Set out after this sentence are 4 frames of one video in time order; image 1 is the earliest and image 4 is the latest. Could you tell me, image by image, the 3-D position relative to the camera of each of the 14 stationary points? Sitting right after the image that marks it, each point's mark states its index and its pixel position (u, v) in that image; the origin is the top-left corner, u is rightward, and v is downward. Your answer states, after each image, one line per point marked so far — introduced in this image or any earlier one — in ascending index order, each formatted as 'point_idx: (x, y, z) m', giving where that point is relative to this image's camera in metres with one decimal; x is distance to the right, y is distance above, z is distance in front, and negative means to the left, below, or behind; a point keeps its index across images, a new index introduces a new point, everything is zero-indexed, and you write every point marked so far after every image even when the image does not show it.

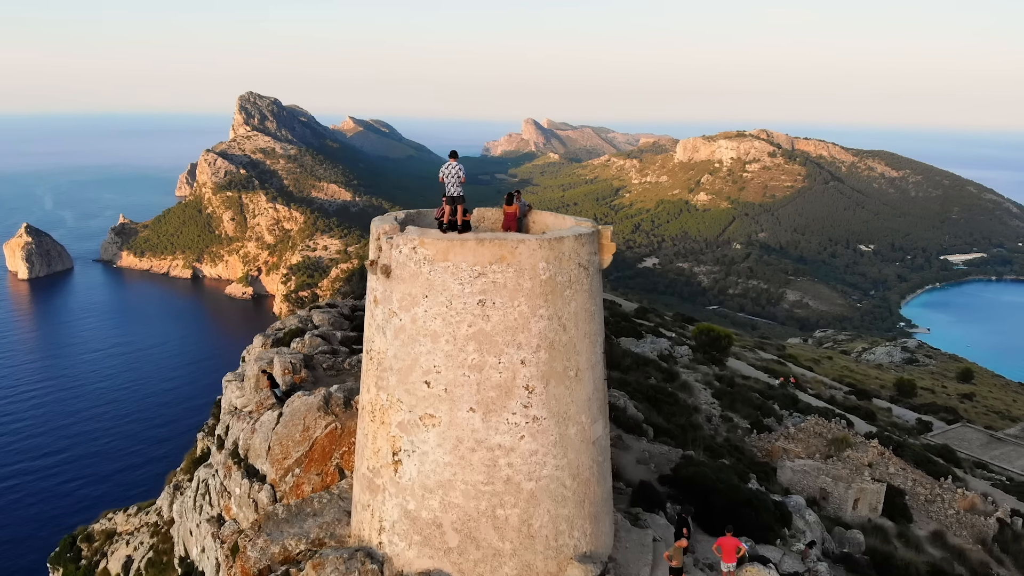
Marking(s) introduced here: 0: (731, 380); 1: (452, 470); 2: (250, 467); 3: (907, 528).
0: (+7.2, -3.1, +19.7) m
1: (-0.6, -1.6, +6.2) m
2: (-3.6, -2.6, +8.6) m
3: (+8.3, -4.9, +12.0) m
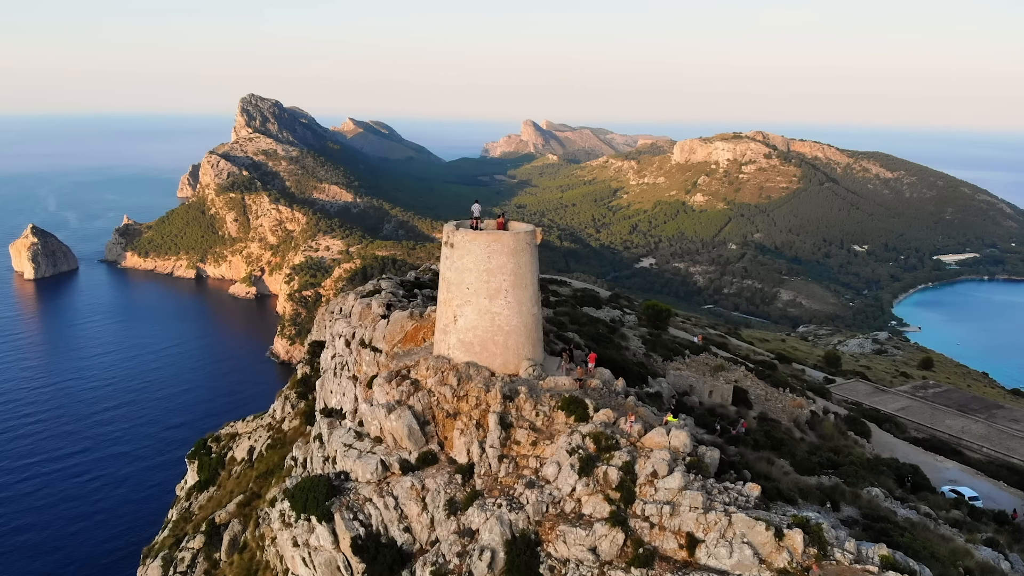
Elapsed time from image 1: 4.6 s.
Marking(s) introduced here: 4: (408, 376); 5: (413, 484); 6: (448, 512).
0: (+6.9, -2.3, +27.9) m
1: (-0.8, -0.8, +14.4) m
2: (-3.9, -1.8, +16.9) m
3: (+8.0, -4.1, +20.2) m
4: (-2.6, -2.2, +15.2) m
5: (-2.2, -4.3, +13.6) m
6: (-1.4, -4.8, +13.0) m
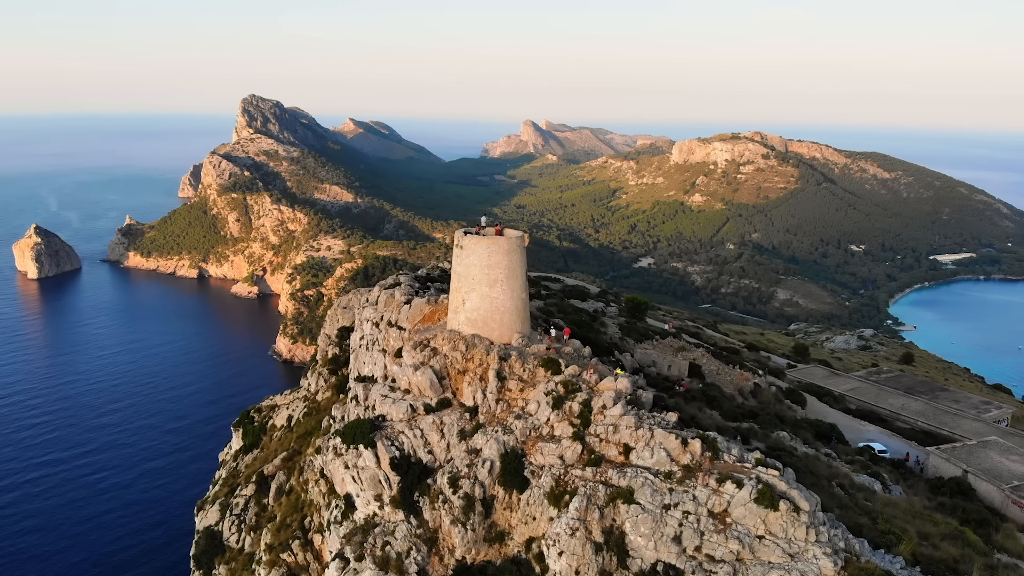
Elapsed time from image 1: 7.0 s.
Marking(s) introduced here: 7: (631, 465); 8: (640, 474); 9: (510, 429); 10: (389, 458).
0: (+6.7, -2.0, +32.6) m
1: (-1.0, -0.5, +19.1) m
2: (-4.1, -1.5, +21.5) m
3: (+7.9, -3.8, +24.9) m
4: (-2.8, -1.9, +19.9) m
5: (-2.4, -4.1, +18.2) m
6: (-1.5, -4.5, +17.7) m
7: (+3.2, -4.8, +16.0) m
8: (+3.4, -5.0, +15.7) m
9: (-0.1, -4.2, +17.4) m
10: (-3.8, -5.2, +18.0) m
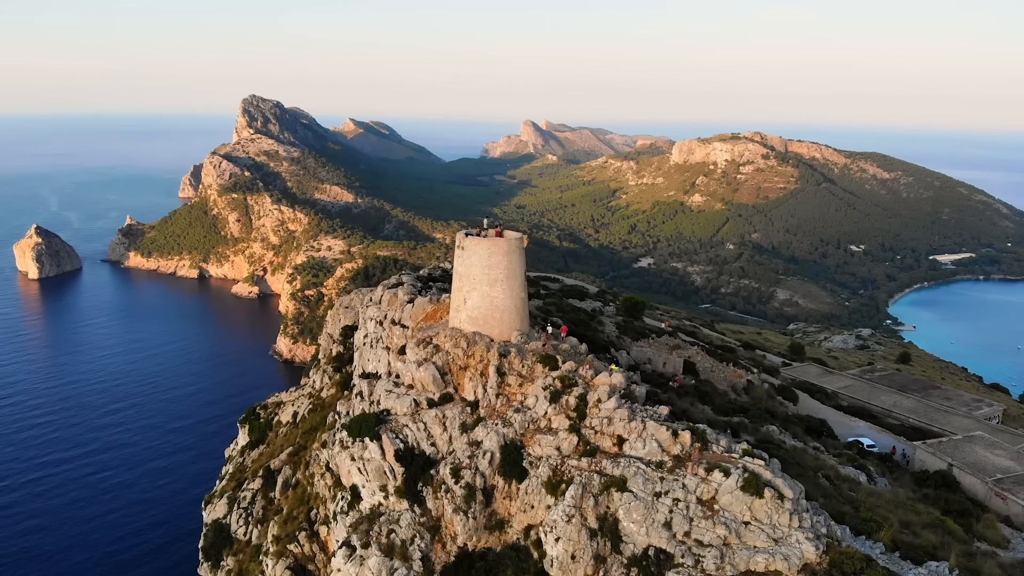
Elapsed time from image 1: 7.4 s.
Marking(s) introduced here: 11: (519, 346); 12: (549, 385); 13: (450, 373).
0: (+6.7, -2.0, +33.4) m
1: (-1.1, -0.5, +19.9) m
2: (-4.1, -1.5, +22.3) m
3: (+7.8, -3.8, +25.7) m
4: (-2.8, -1.9, +20.6) m
5: (-2.4, -4.0, +19.0) m
6: (-1.6, -4.5, +18.5) m
7: (+3.2, -4.8, +16.8) m
8: (+3.4, -4.9, +16.5) m
9: (-0.1, -4.1, +18.2) m
10: (-3.8, -5.2, +18.8) m
11: (+0.2, -2.0, +19.8) m
12: (+1.2, -3.0, +18.4) m
13: (-2.1, -2.9, +19.8) m
